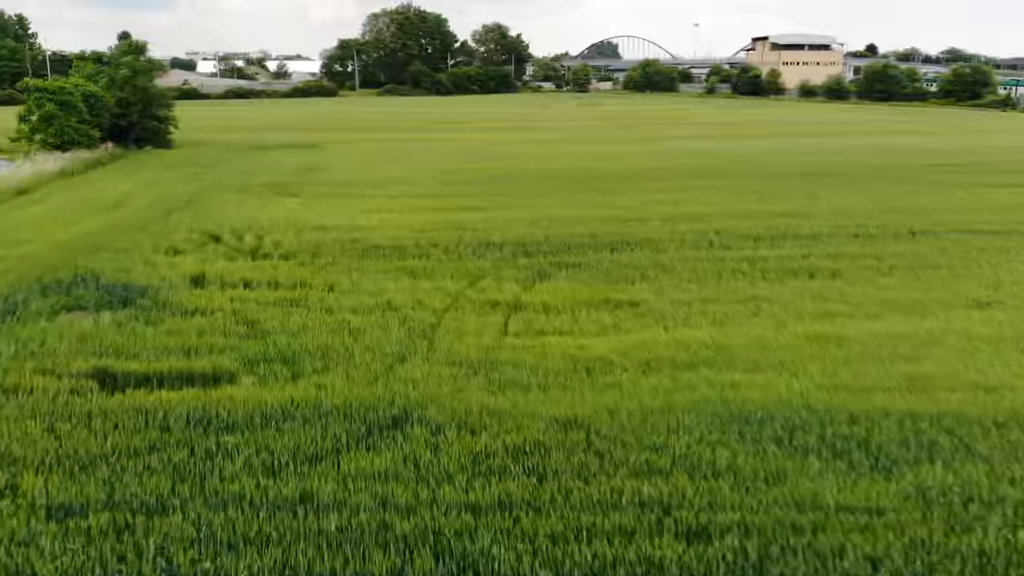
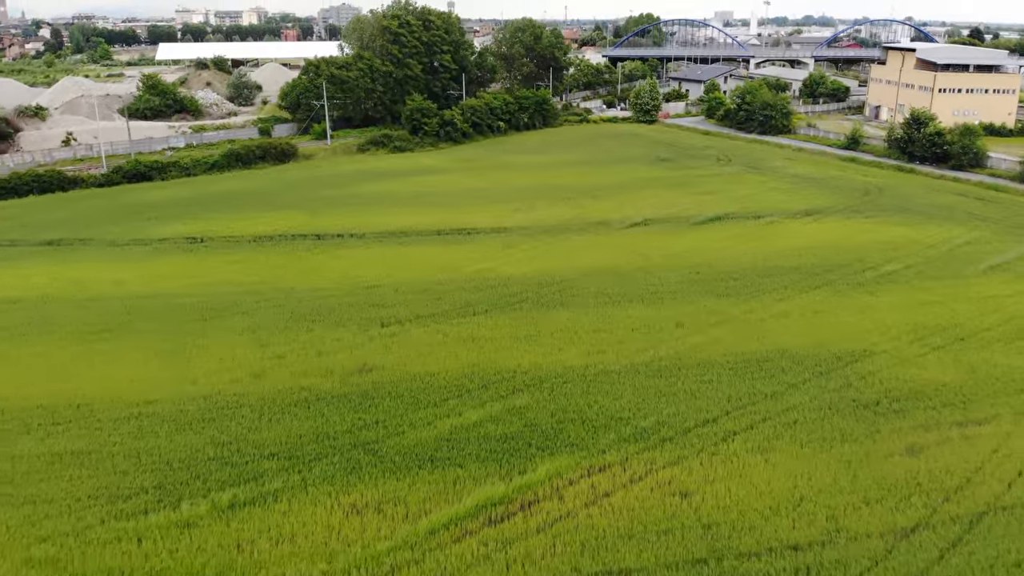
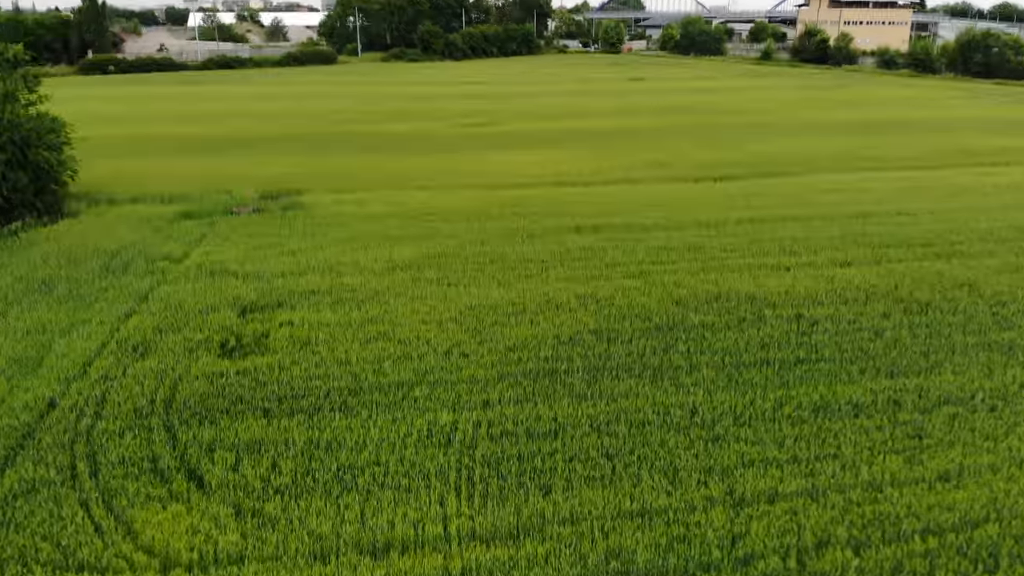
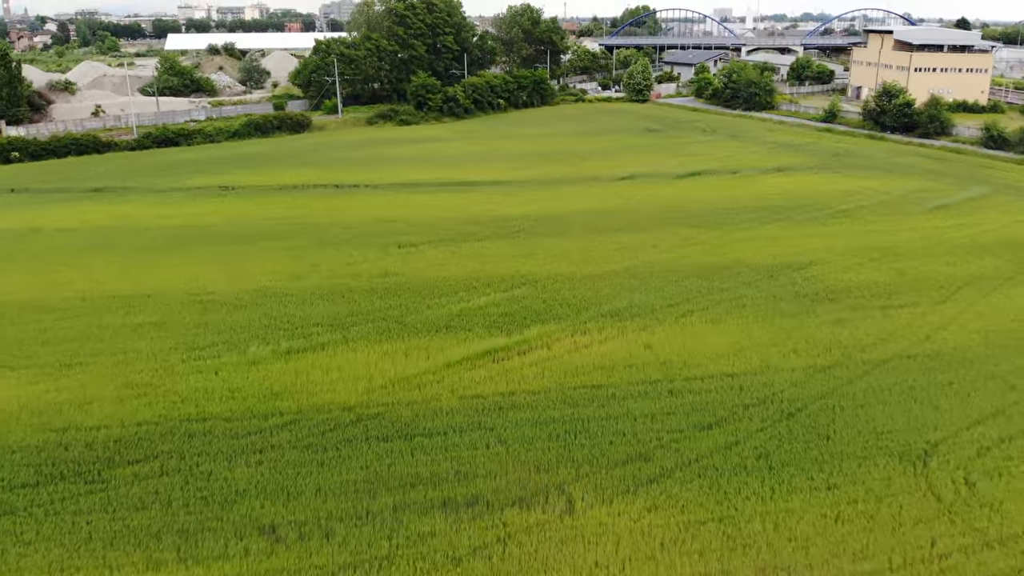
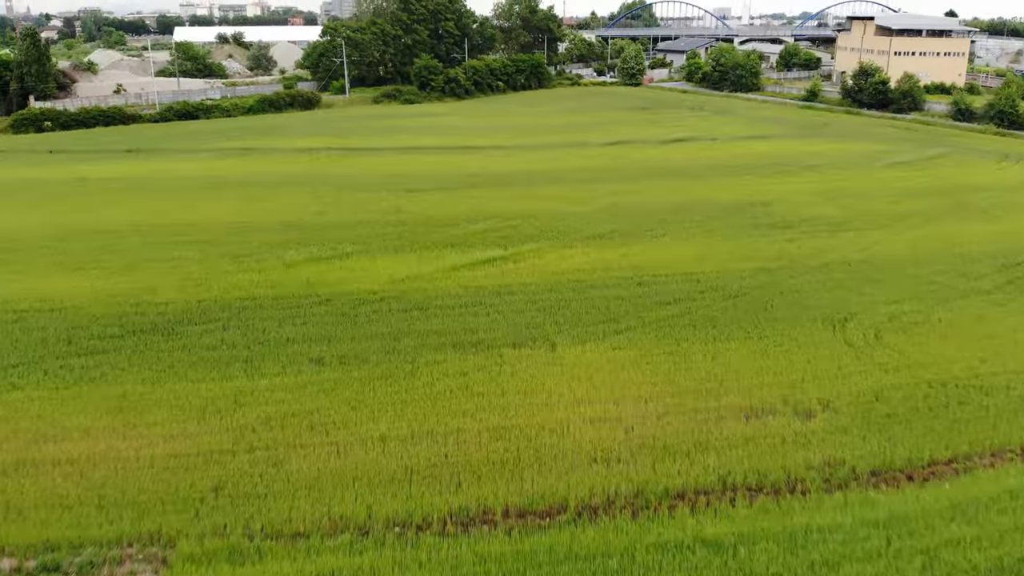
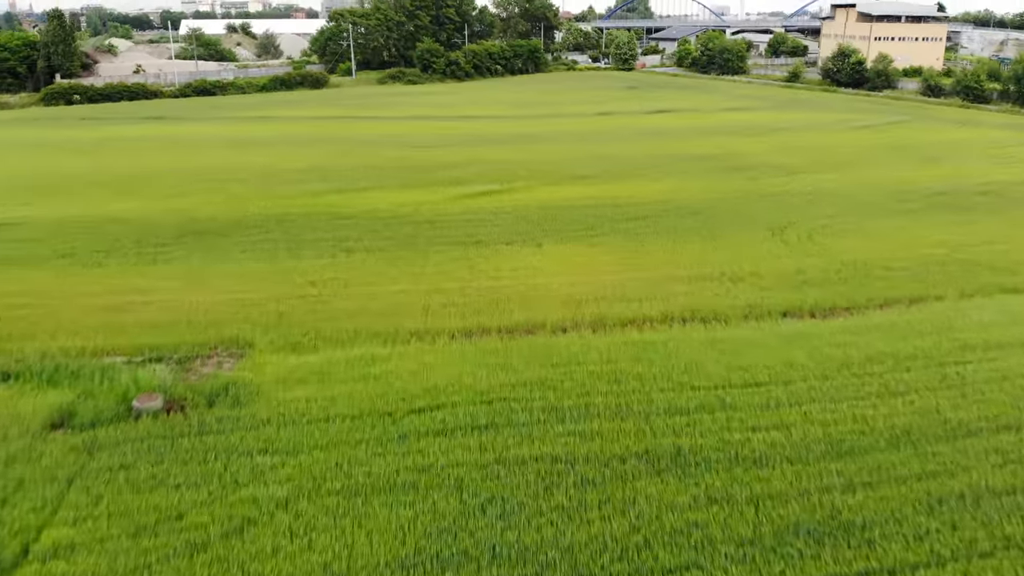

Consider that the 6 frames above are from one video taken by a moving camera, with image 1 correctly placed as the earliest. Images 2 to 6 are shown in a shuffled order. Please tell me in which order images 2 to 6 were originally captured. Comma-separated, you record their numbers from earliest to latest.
3, 6, 5, 4, 2
